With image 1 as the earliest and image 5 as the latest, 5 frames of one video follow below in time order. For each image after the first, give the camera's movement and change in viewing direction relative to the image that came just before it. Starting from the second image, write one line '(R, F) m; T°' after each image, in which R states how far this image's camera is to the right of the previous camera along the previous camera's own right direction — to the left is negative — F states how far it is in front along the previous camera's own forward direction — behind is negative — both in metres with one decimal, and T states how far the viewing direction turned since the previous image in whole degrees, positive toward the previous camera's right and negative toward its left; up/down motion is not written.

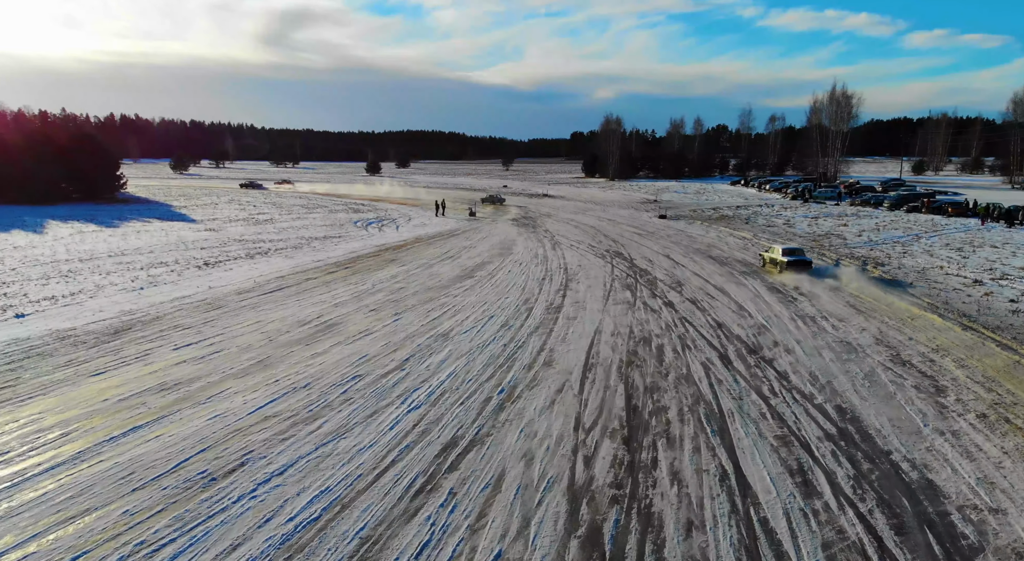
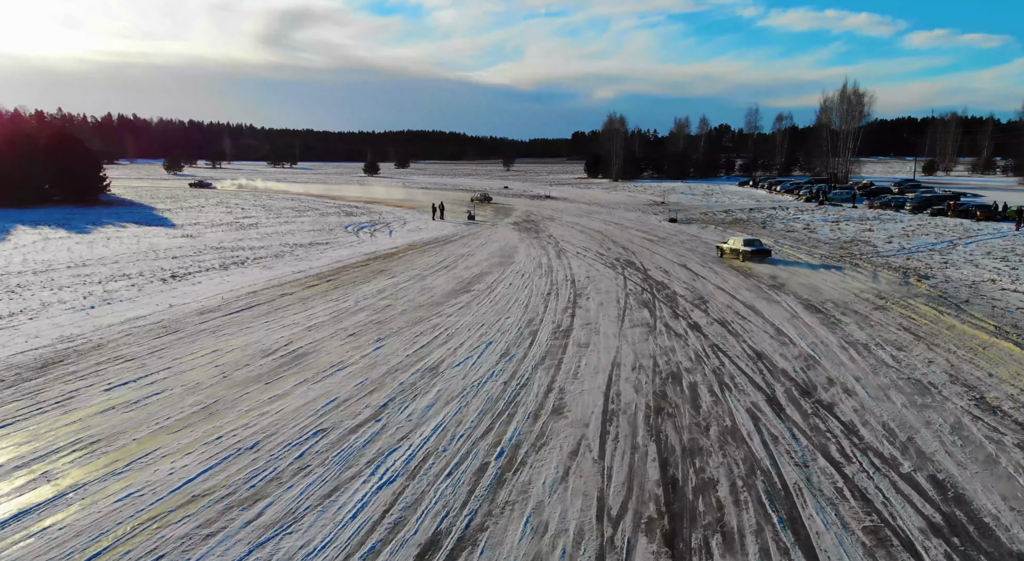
(0.0, +2.3) m; 0°
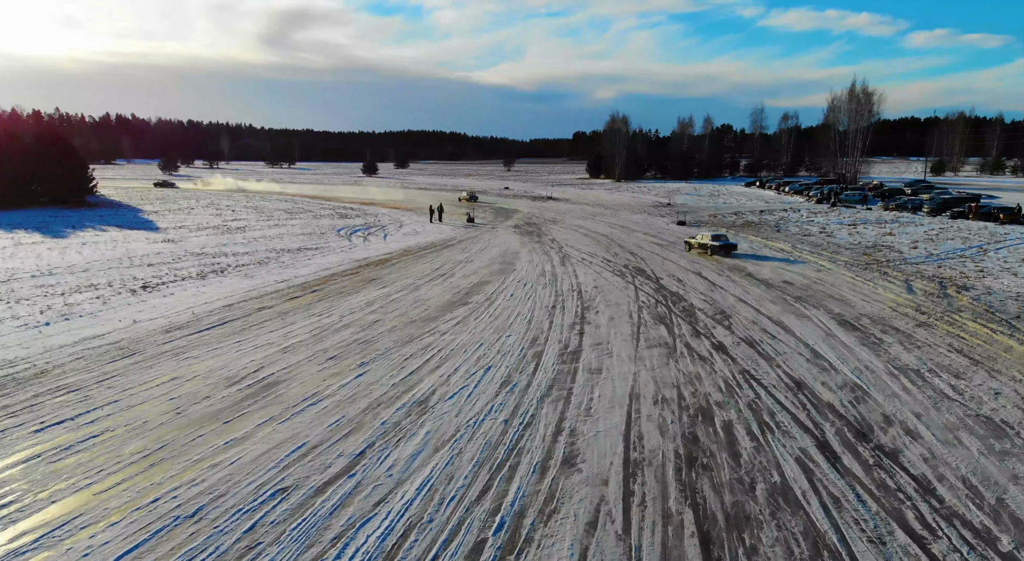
(0.0, +1.7) m; 0°
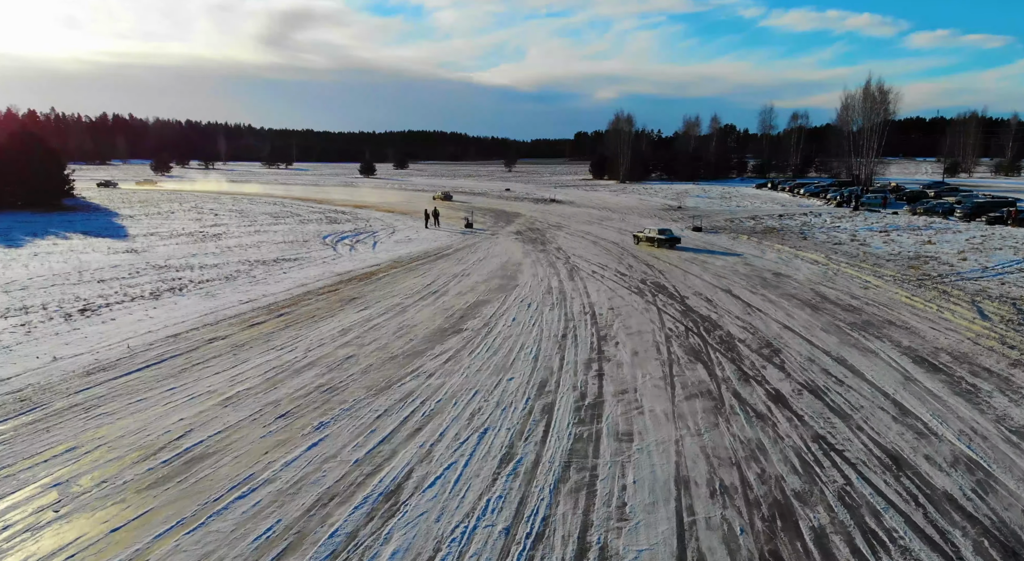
(0.0, +2.8) m; 0°
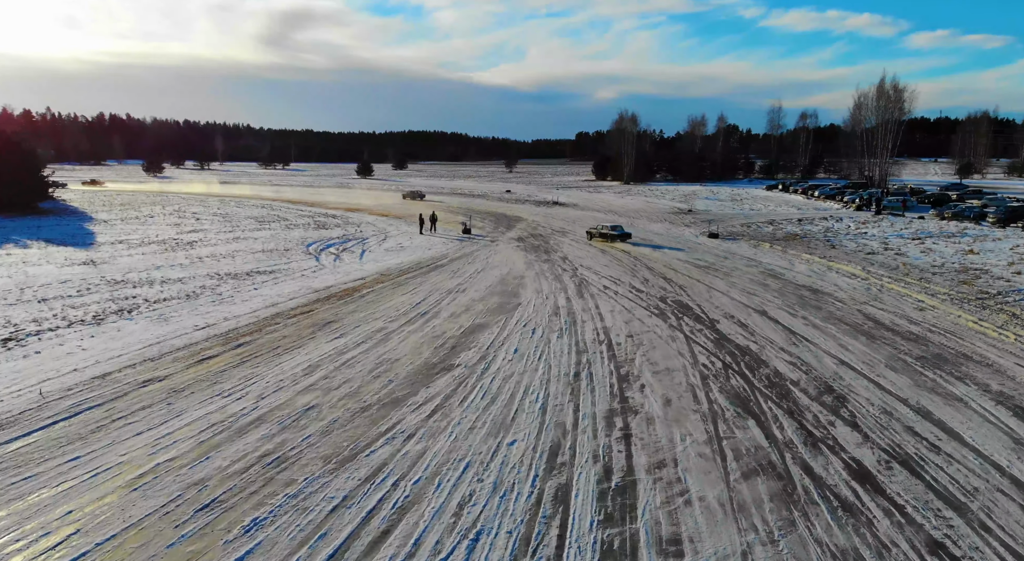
(0.0, +2.5) m; 0°
